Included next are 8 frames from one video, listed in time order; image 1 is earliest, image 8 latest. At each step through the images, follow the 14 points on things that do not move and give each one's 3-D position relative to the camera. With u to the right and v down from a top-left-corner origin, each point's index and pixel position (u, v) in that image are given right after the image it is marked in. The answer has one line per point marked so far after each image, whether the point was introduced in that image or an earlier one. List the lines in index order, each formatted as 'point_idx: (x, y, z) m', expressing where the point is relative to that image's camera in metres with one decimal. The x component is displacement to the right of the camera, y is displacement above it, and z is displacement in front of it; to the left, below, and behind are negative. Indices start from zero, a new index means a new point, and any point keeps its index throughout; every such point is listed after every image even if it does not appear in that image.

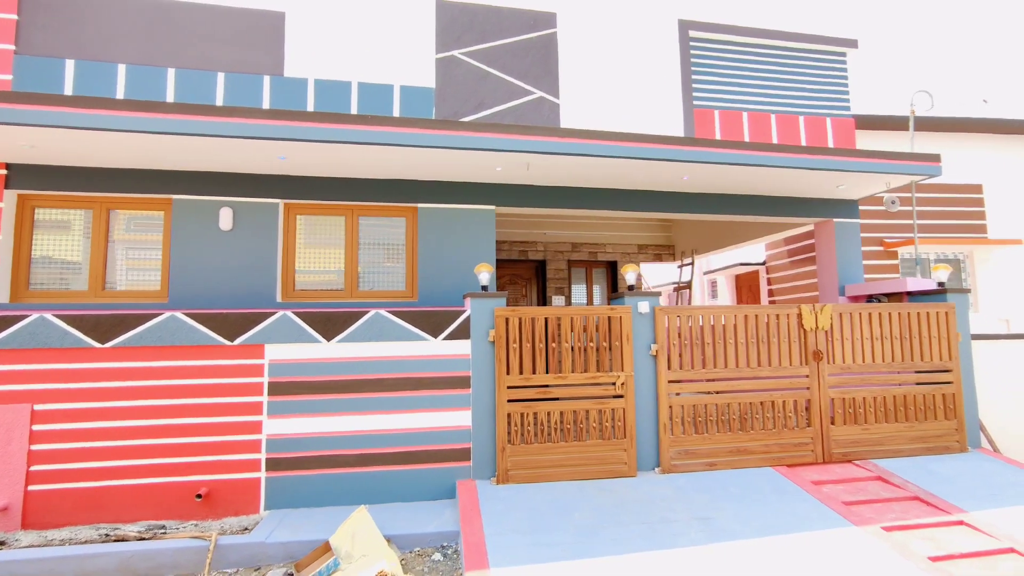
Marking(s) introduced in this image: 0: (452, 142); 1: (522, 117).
0: (-0.7, +1.8, +5.9) m
1: (+0.1, +2.5, +7.3) m
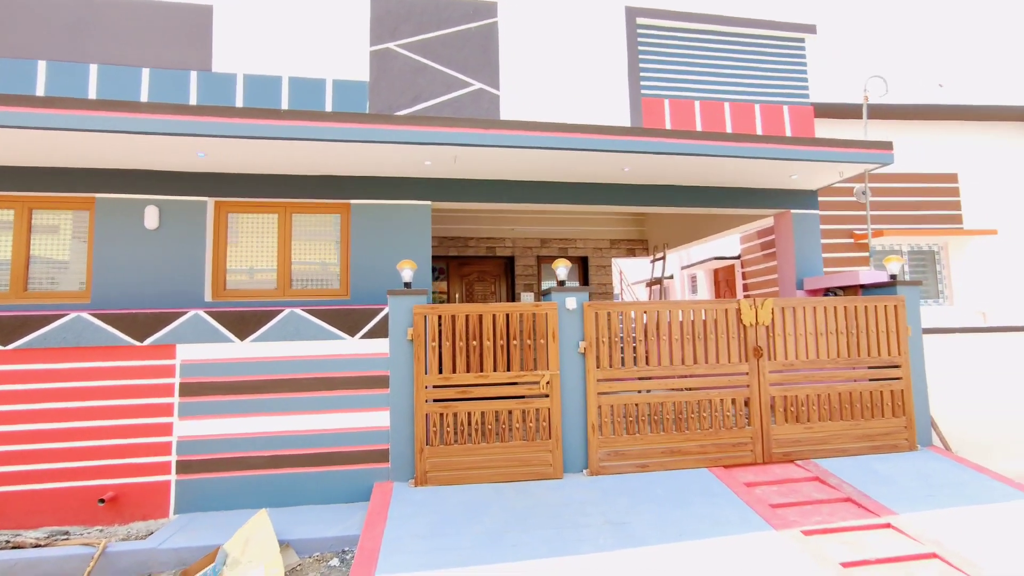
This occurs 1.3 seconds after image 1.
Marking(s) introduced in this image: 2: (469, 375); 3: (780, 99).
0: (-1.7, +1.8, +5.8) m
1: (-0.8, +2.6, +7.1) m
2: (-0.5, -1.0, +5.5) m
3: (+4.4, +3.1, +8.1) m
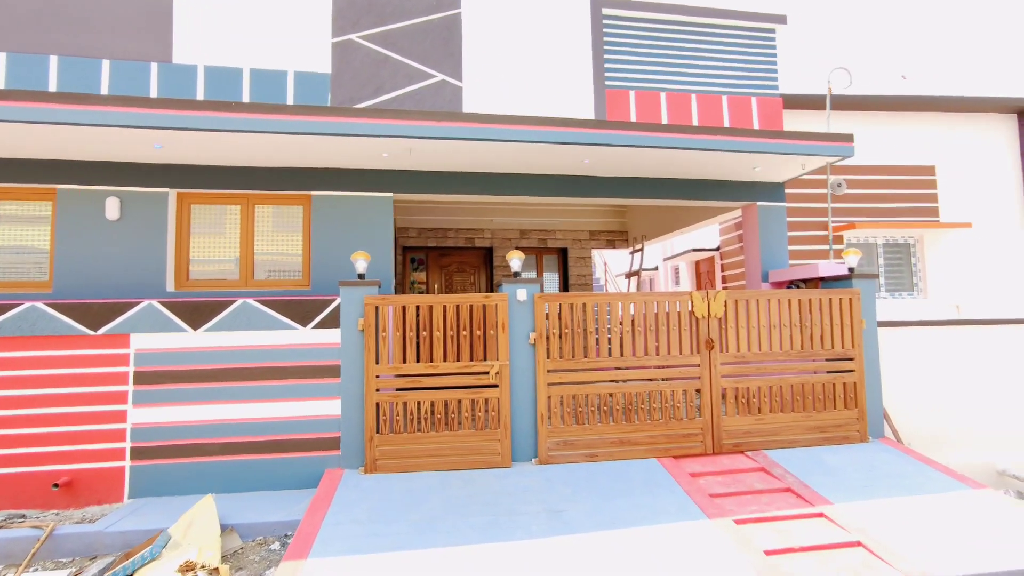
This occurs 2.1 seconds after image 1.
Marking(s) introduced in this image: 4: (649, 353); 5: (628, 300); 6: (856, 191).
0: (-2.2, +1.9, +5.8) m
1: (-1.3, +2.7, +7.1) m
2: (-1.1, -0.9, +5.6) m
3: (+3.9, +3.2, +8.1) m
4: (+1.6, -0.8, +6.0) m
5: (+1.4, -0.1, +6.0) m
6: (+7.1, +2.0, +10.1) m
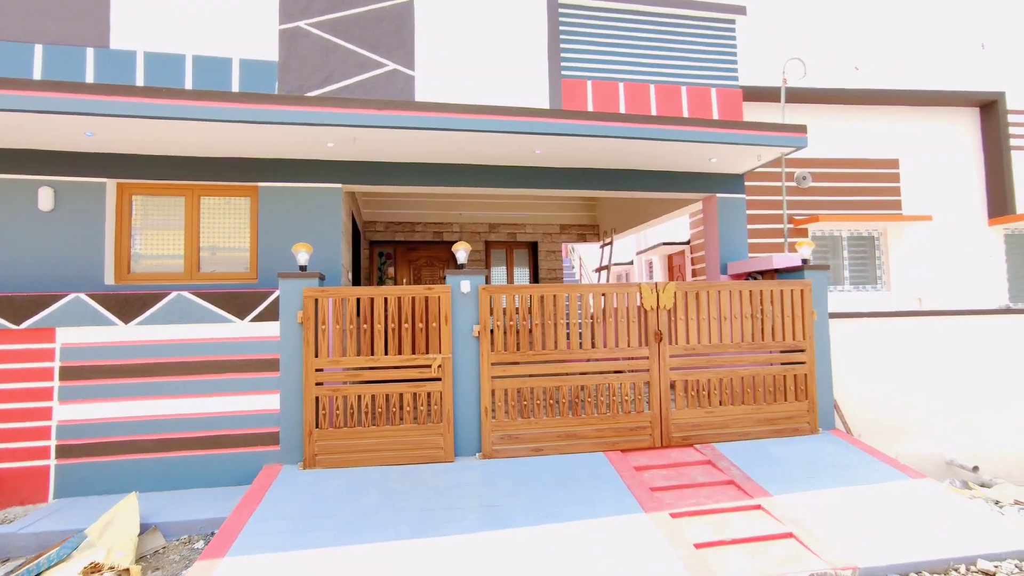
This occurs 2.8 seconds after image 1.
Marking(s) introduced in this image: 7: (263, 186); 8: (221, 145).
0: (-2.9, +2.0, +5.7) m
1: (-2.0, +2.8, +7.0) m
2: (-1.7, -0.8, +5.5) m
3: (+3.2, +3.4, +8.0) m
4: (+1.0, -0.7, +5.9) m
5: (+0.7, 0.0, +5.9) m
6: (+6.3, +2.1, +10.1) m
7: (-3.4, +1.4, +6.6) m
8: (-3.7, +1.8, +6.2) m
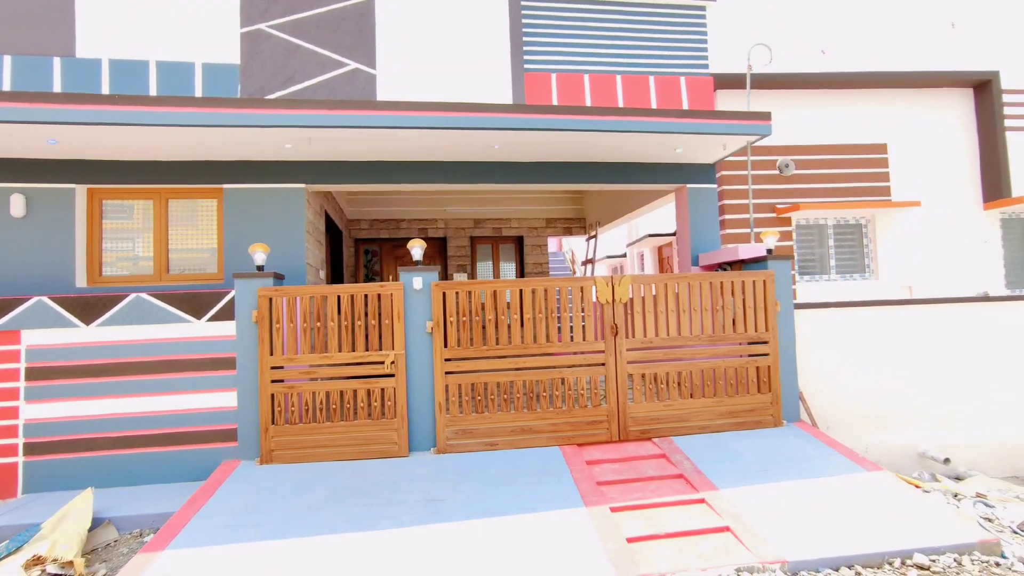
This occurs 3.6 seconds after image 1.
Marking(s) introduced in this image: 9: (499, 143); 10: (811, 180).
0: (-3.5, +2.0, +5.8) m
1: (-2.5, +2.8, +7.0) m
2: (-2.2, -0.8, +5.6) m
3: (+2.7, +3.5, +7.9) m
4: (+0.5, -0.6, +5.9) m
5: (+0.2, 0.0, +5.9) m
6: (+5.9, +2.3, +9.9) m
7: (-3.9, +1.4, +6.8) m
8: (-4.2, +1.8, +6.3) m
9: (-0.2, +2.0, +6.8) m
10: (+6.0, +2.2, +9.9) m
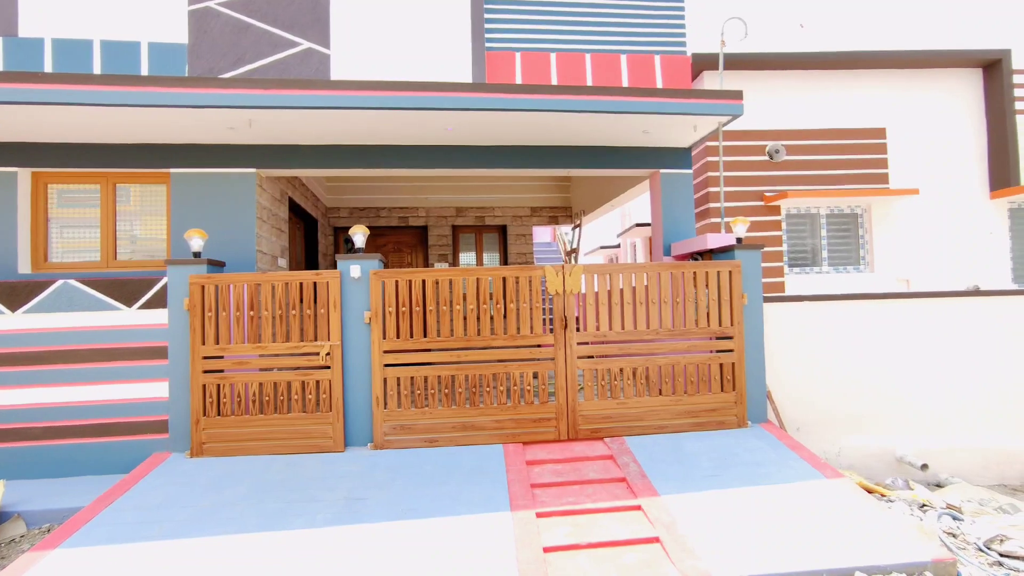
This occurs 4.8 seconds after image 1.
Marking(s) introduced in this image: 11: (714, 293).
0: (-4.1, +2.1, +5.5) m
1: (-3.1, +3.0, +6.7) m
2: (-2.9, -0.6, +5.3) m
3: (+2.1, +3.6, +7.5) m
4: (-0.2, -0.5, +5.6) m
5: (-0.4, +0.1, +5.6) m
6: (+5.4, +2.5, +9.4) m
7: (-4.5, +1.6, +6.6) m
8: (-4.8, +2.0, +6.1) m
9: (-0.8, +2.1, +6.4) m
10: (+5.5, +2.3, +9.4) m
11: (+2.4, -0.1, +5.9) m
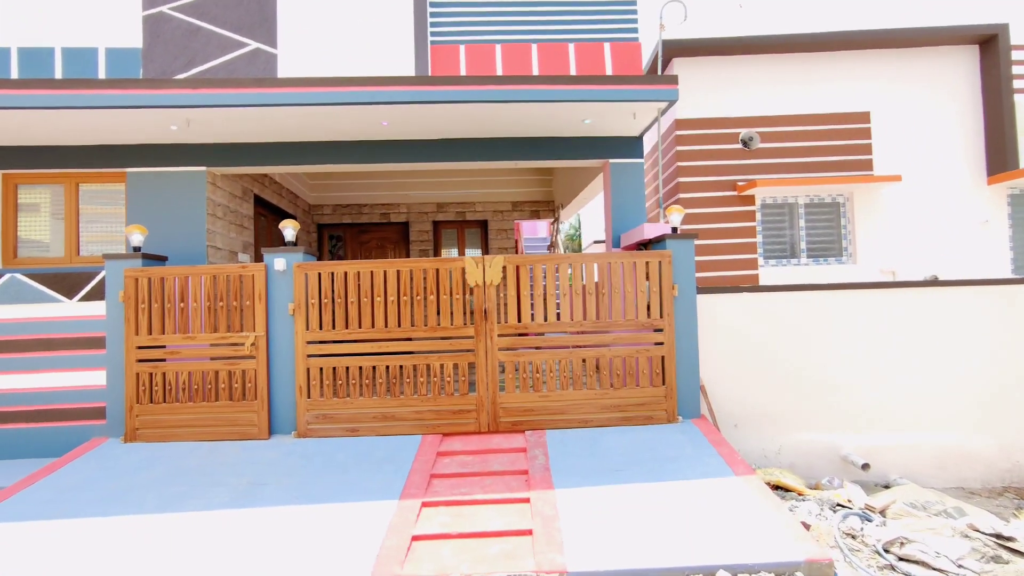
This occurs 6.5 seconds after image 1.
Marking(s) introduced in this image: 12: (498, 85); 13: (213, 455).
0: (-5.0, +2.2, +5.8) m
1: (-3.9, +3.1, +7.0) m
2: (-3.8, -0.6, +5.5) m
3: (+1.3, +3.7, +7.3) m
4: (-1.1, -0.4, +5.6) m
5: (-1.3, +0.2, +5.6) m
6: (+4.7, +2.6, +9.0) m
7: (-5.3, +1.6, +6.9) m
8: (-5.7, +2.0, +6.5) m
9: (-1.6, +2.2, +6.5) m
10: (+4.9, +2.4, +9.0) m
11: (+1.5, 0.0, +5.7) m
12: (-0.1, +2.5, +6.1) m
13: (-3.2, -1.8, +5.2) m
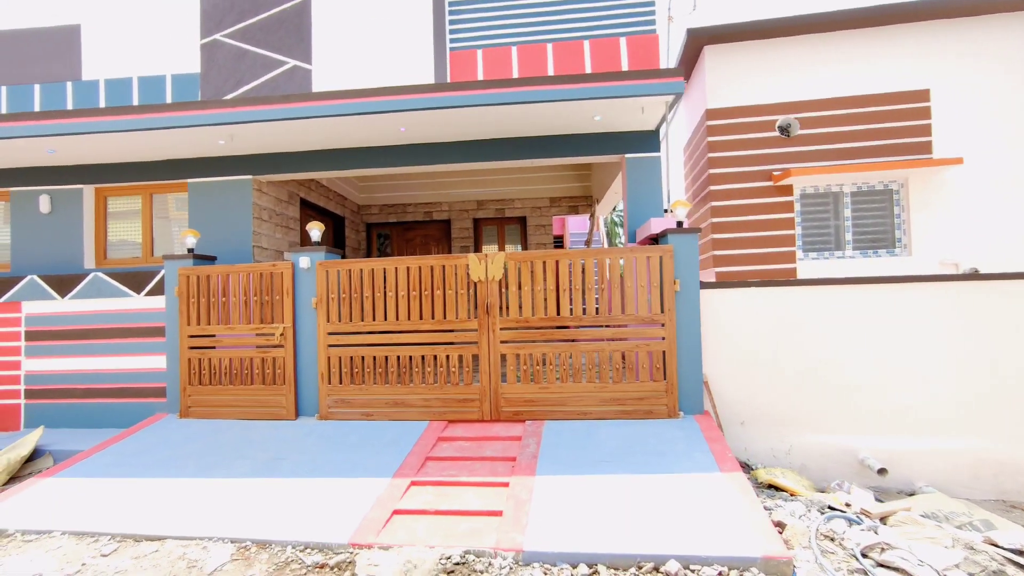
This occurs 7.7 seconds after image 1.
0: (-4.9, +2.3, +6.7) m
1: (-3.7, +3.1, +7.7) m
2: (-3.8, -0.5, +6.3) m
3: (+1.5, +3.8, +7.3) m
4: (-1.0, -0.4, +6.0) m
5: (-1.3, +0.3, +6.0) m
6: (+5.2, +2.7, +8.5) m
7: (-5.1, +1.7, +7.8) m
8: (-5.5, +2.1, +7.5) m
9: (-1.5, +2.3, +6.9) m
10: (+5.3, +2.5, +8.5) m
11: (+1.5, +0.1, +5.7) m
12: (-0.1, +2.6, +6.3) m
13: (-3.2, -1.7, +5.9) m
